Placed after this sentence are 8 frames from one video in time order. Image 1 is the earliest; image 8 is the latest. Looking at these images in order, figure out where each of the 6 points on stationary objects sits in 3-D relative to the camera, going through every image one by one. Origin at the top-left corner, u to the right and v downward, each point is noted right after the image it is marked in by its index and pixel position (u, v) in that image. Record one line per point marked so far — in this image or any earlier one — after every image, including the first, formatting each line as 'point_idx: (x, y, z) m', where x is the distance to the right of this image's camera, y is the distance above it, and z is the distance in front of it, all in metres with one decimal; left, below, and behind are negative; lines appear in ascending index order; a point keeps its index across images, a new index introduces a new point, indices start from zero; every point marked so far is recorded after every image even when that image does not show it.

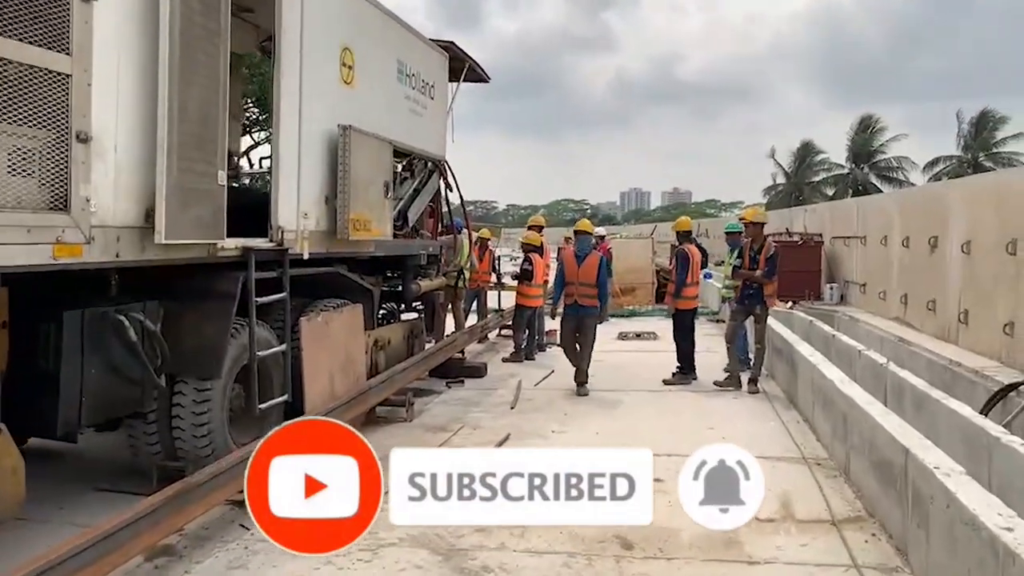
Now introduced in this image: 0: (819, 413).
0: (+2.5, -1.0, +7.4) m
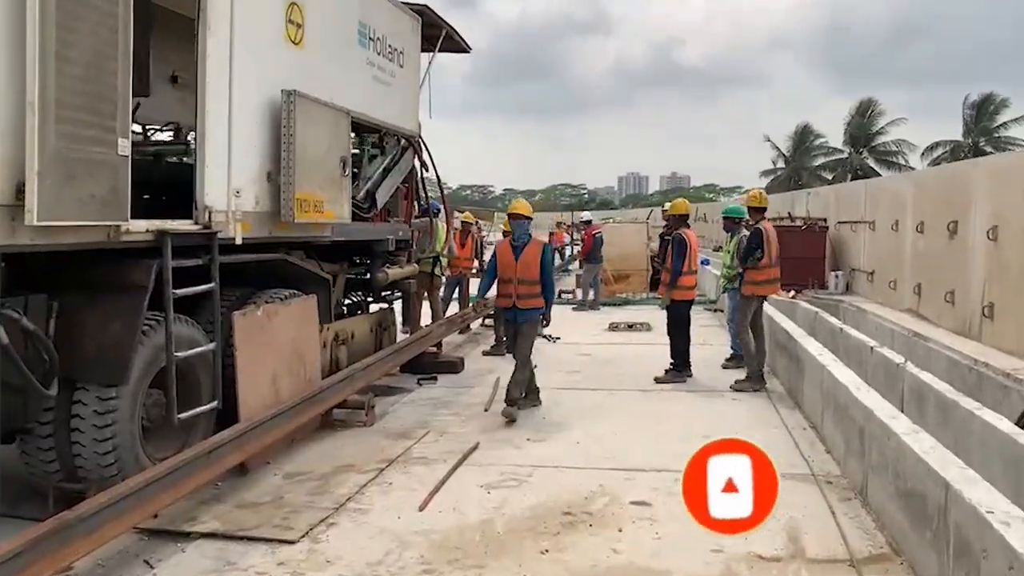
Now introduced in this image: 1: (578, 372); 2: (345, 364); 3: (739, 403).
0: (+2.2, -0.9, +6.5) m
1: (+0.7, -0.9, +9.8) m
2: (-1.5, -0.7, +8.4) m
3: (+2.0, -1.0, +8.2) m
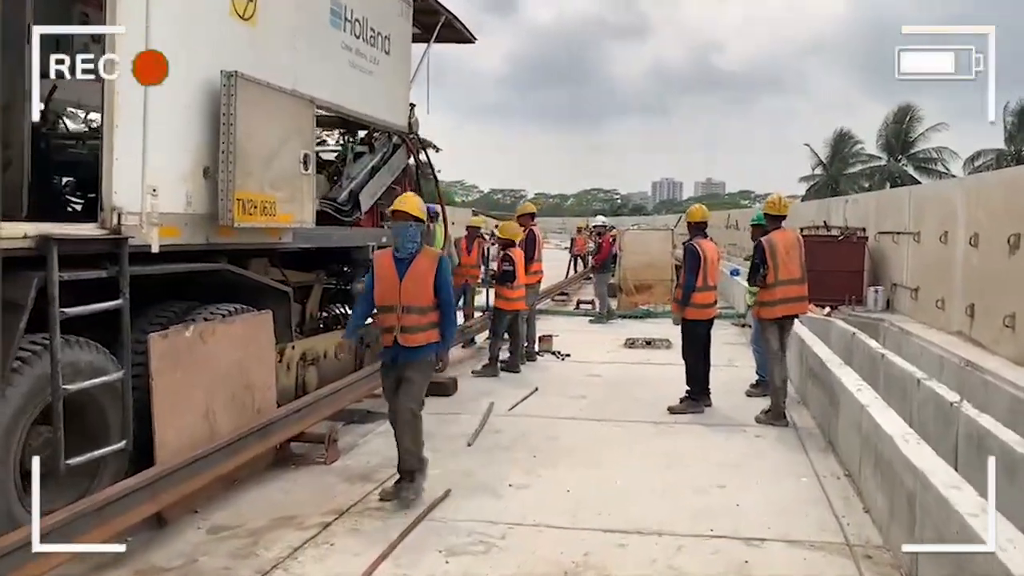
0: (+2.1, -1.1, +5.4) m
1: (+0.7, -1.0, +8.8) m
2: (-1.6, -0.8, +7.4) m
3: (+1.9, -1.2, +7.1) m
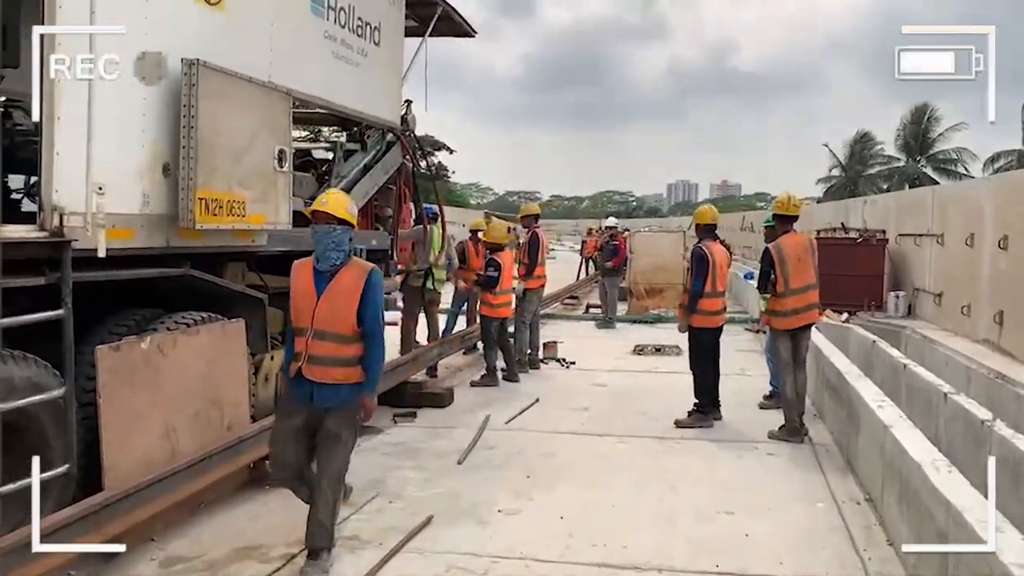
0: (+2.0, -1.1, +4.9) m
1: (+0.7, -1.1, +8.3) m
2: (-1.6, -0.8, +7.0) m
3: (+1.9, -1.2, +6.6) m
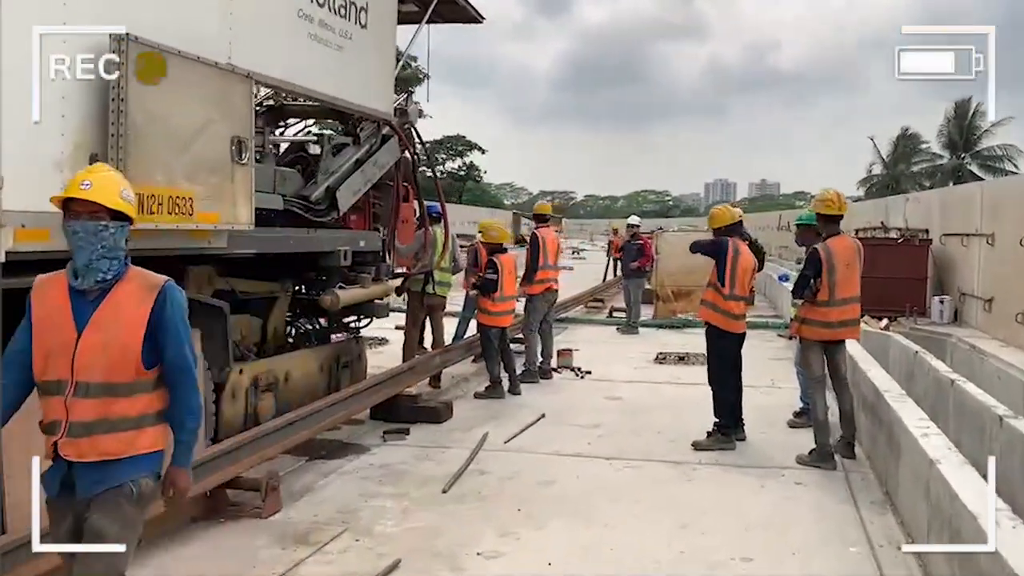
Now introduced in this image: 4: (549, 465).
0: (+1.9, -1.2, +4.1) m
1: (+0.7, -1.1, +7.6) m
2: (-1.7, -0.9, +6.3) m
3: (+1.8, -1.3, +5.8) m
4: (+0.3, -1.2, +6.4) m
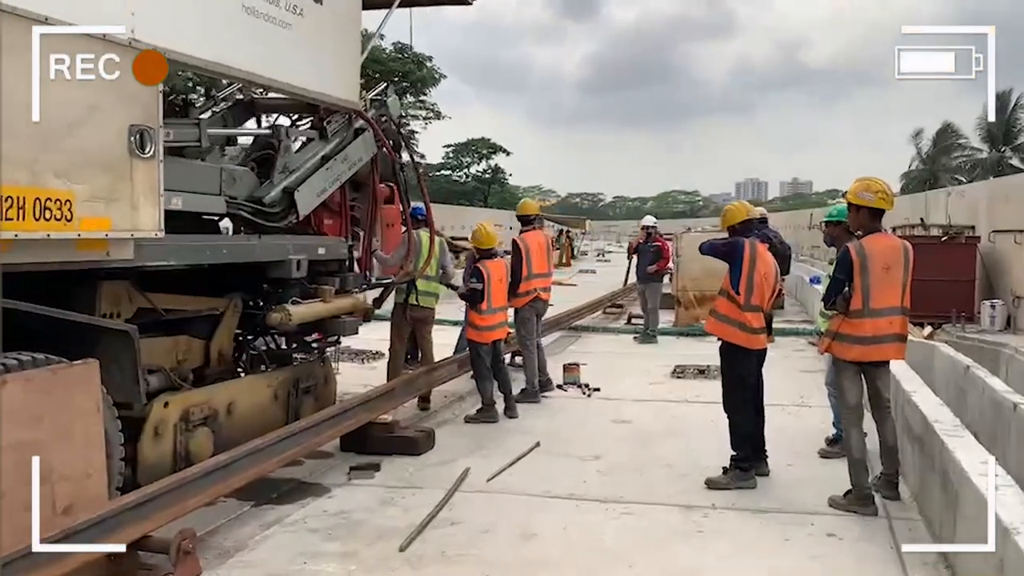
0: (+1.7, -1.2, +3.1) m
1: (+0.6, -1.2, +6.6) m
2: (-1.8, -1.0, +5.4) m
3: (+1.7, -1.3, +4.8) m
4: (+0.1, -1.3, +5.4) m
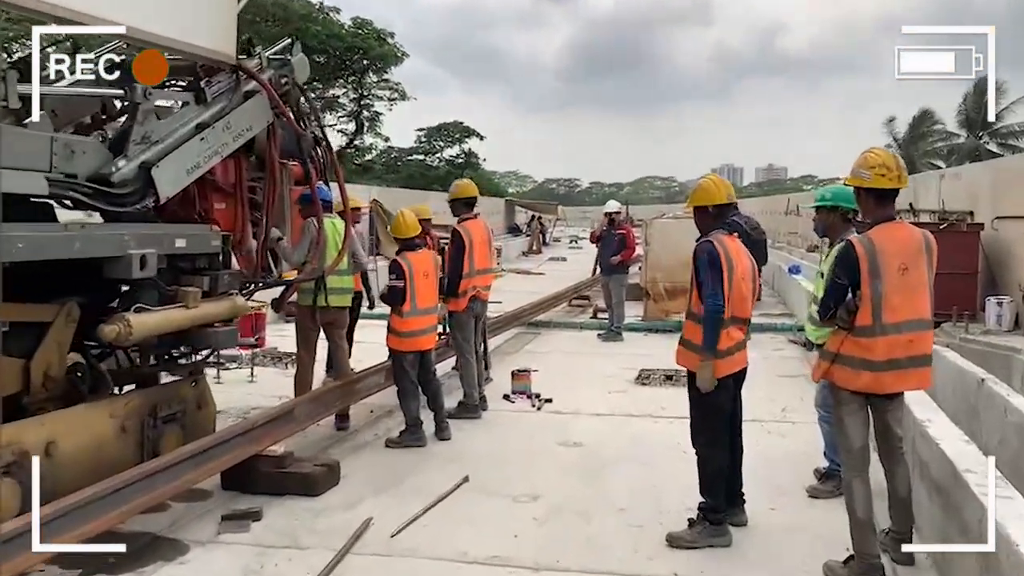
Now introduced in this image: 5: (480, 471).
0: (+1.3, -1.3, +1.8) m
1: (+0.1, -1.2, +5.3) m
2: (-2.2, -1.0, +4.1) m
3: (+1.3, -1.4, +3.6) m
4: (-0.3, -1.3, +4.1) m
5: (-0.2, -1.2, +5.9) m
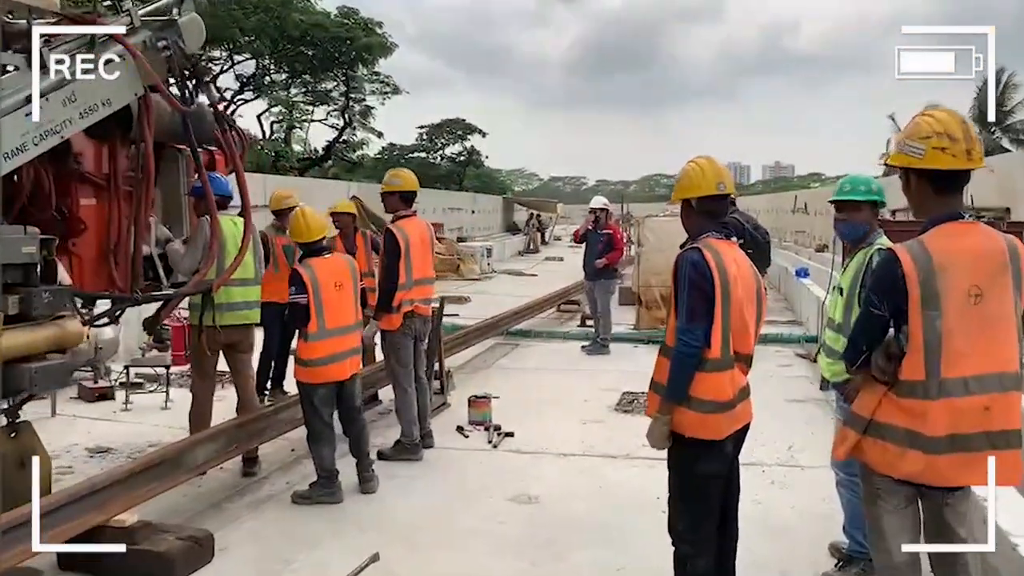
0: (+0.9, -1.4, +0.5) m
1: (-0.2, -1.3, +4.0) m
2: (-2.6, -1.1, +2.8) m
3: (+0.9, -1.5, +2.3) m
4: (-0.7, -1.4, +2.8) m
5: (-0.6, -1.3, +4.6) m
